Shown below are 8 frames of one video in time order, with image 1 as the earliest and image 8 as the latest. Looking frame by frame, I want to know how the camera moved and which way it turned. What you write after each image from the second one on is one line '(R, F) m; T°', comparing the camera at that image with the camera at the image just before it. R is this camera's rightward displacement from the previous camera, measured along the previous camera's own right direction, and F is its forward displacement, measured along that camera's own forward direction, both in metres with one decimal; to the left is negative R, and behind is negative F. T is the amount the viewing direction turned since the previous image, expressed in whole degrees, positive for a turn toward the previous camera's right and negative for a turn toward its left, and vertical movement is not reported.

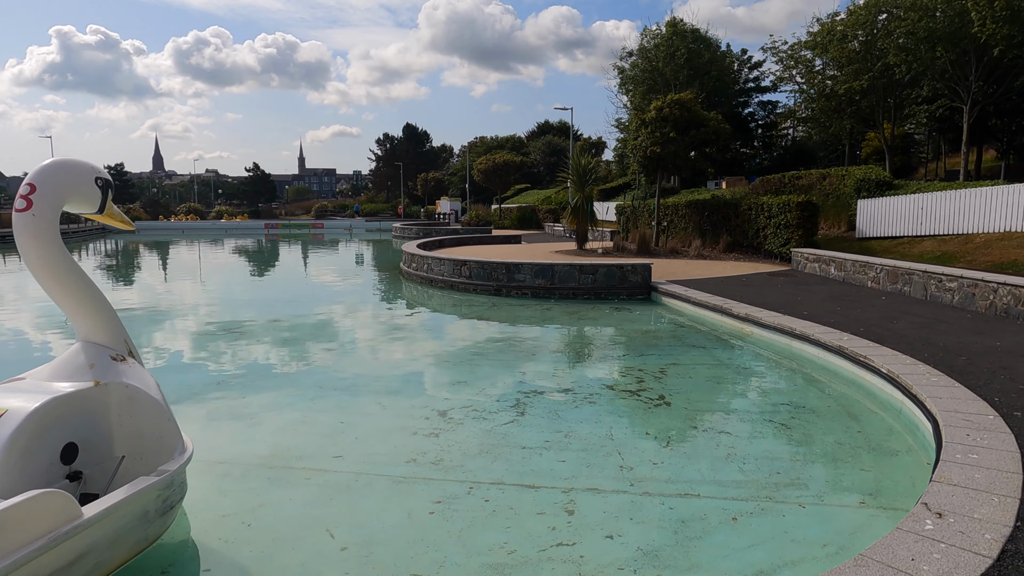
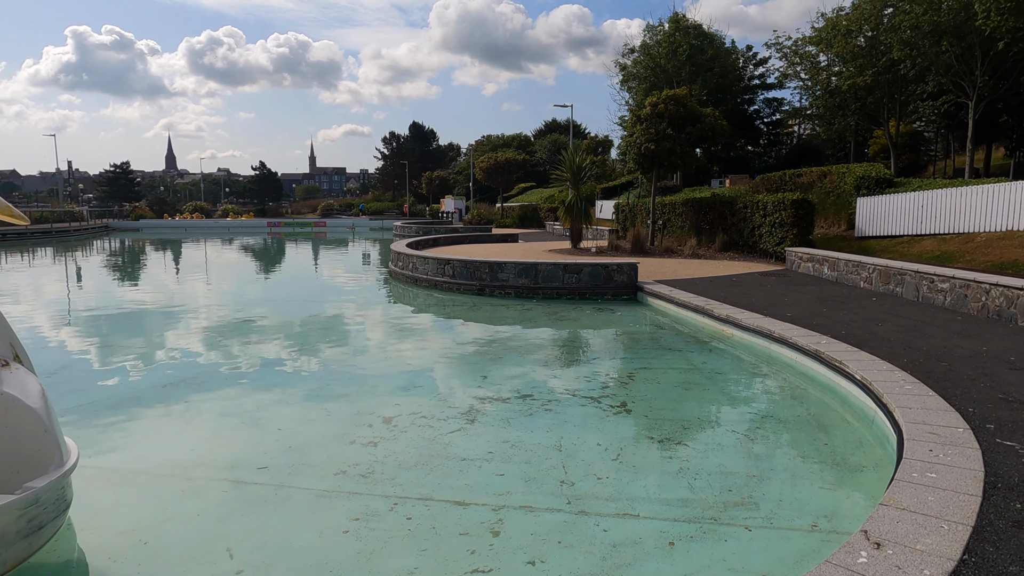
(+0.5, +0.3) m; -1°
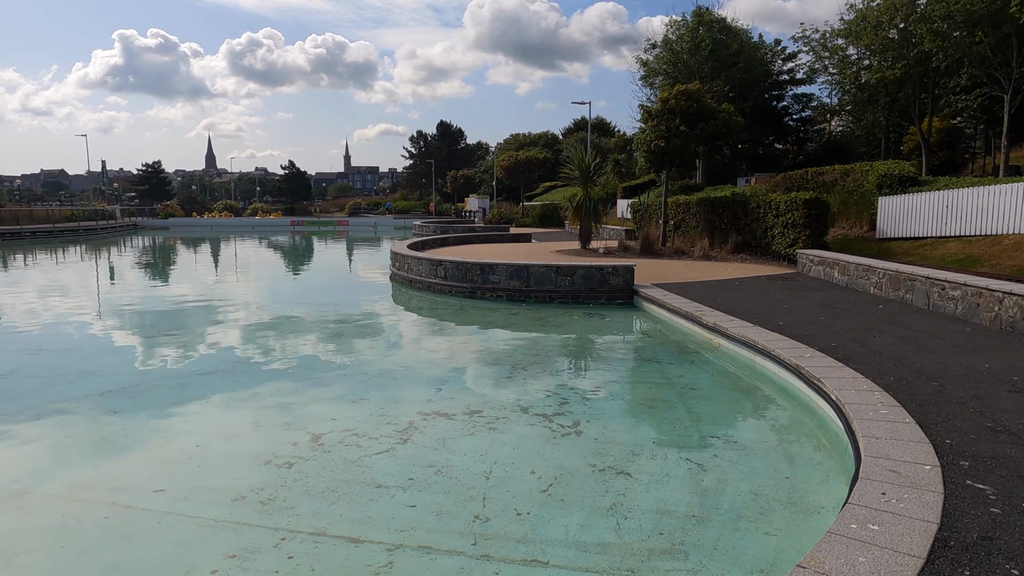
(+0.7, +0.4) m; -3°
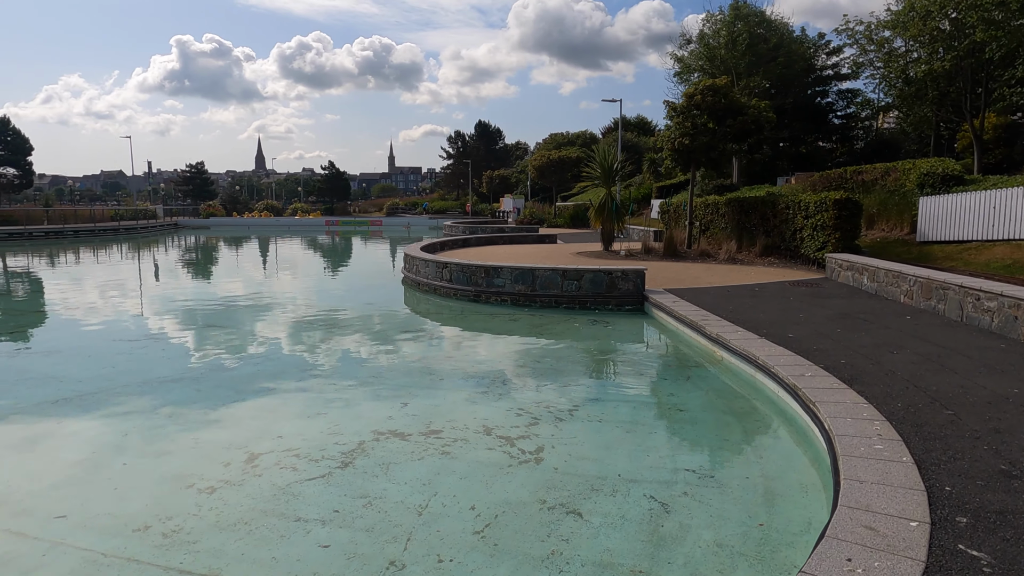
(+0.6, +0.5) m; -4°
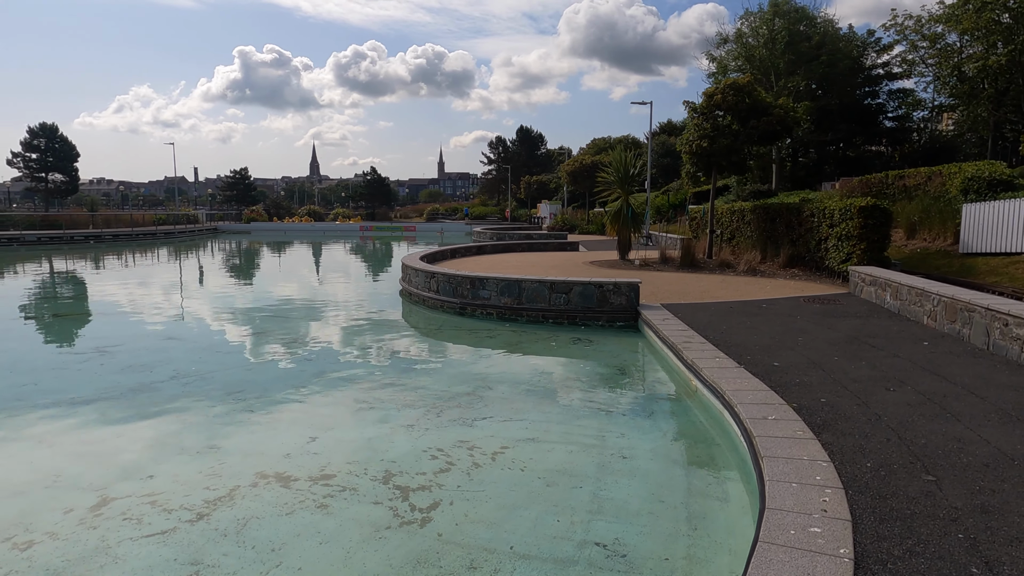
(+0.9, +0.7) m; -4°
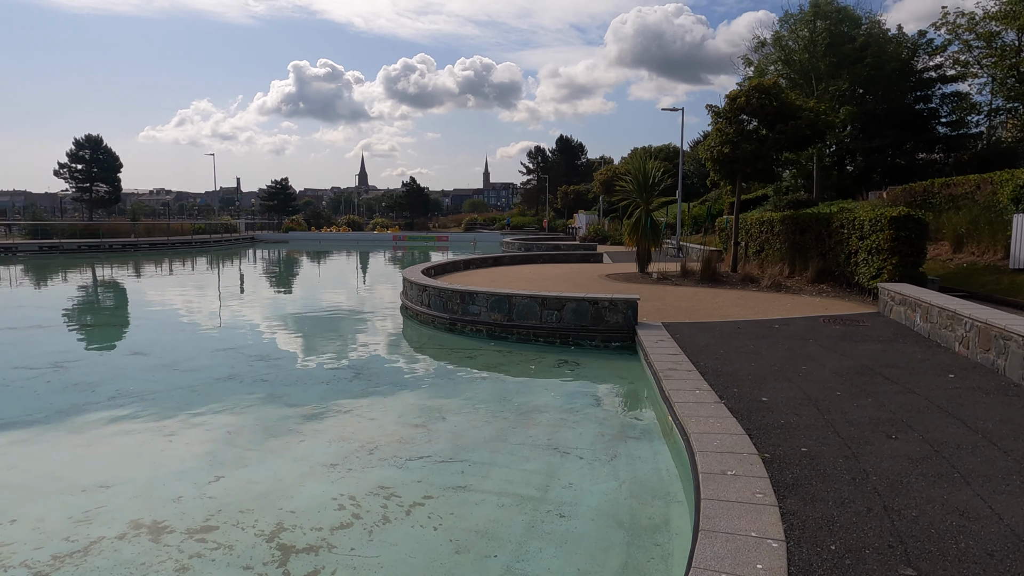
(+0.8, +0.7) m; -4°
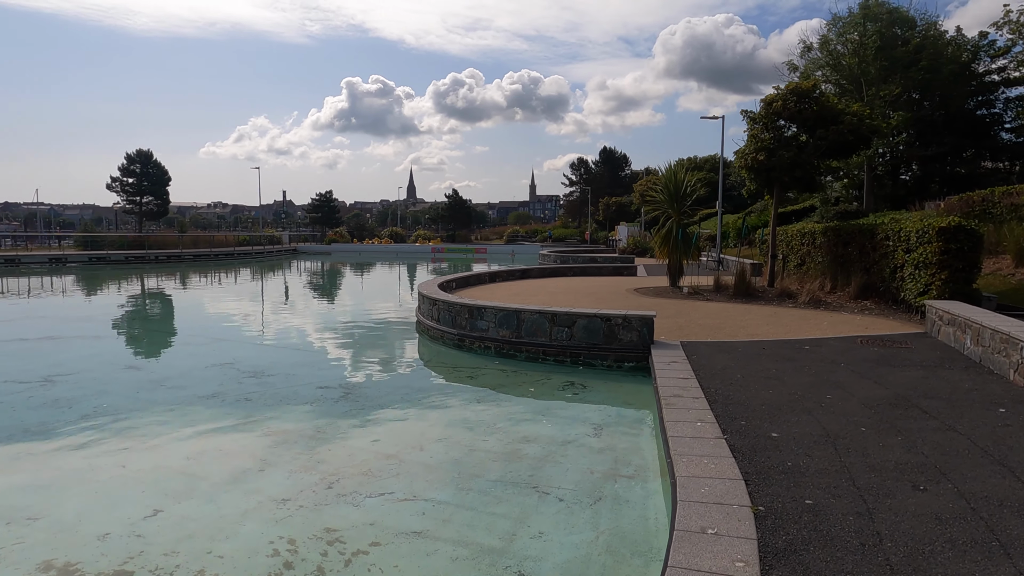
(+0.5, +0.5) m; -4°
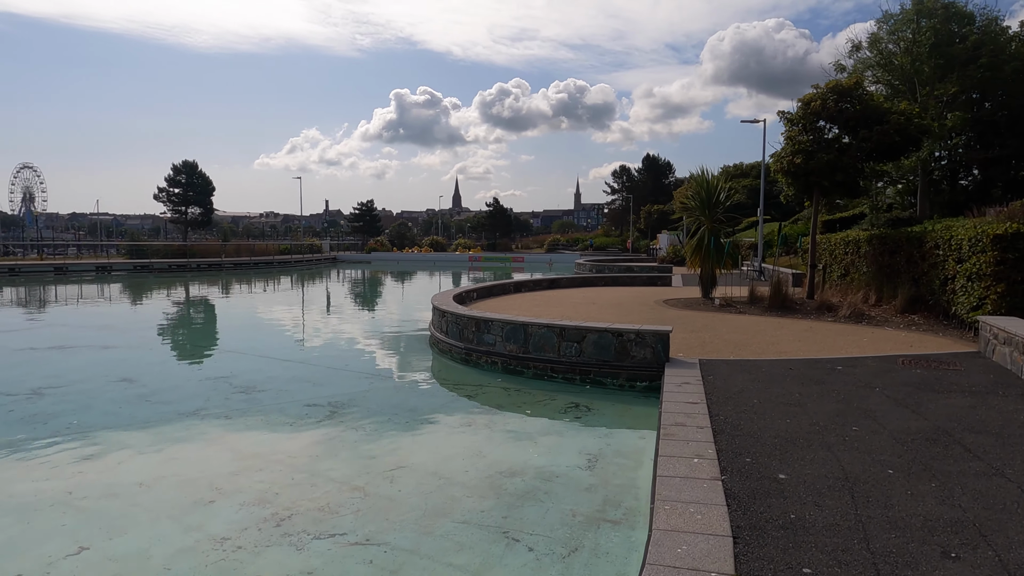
(+0.5, +0.5) m; -4°
